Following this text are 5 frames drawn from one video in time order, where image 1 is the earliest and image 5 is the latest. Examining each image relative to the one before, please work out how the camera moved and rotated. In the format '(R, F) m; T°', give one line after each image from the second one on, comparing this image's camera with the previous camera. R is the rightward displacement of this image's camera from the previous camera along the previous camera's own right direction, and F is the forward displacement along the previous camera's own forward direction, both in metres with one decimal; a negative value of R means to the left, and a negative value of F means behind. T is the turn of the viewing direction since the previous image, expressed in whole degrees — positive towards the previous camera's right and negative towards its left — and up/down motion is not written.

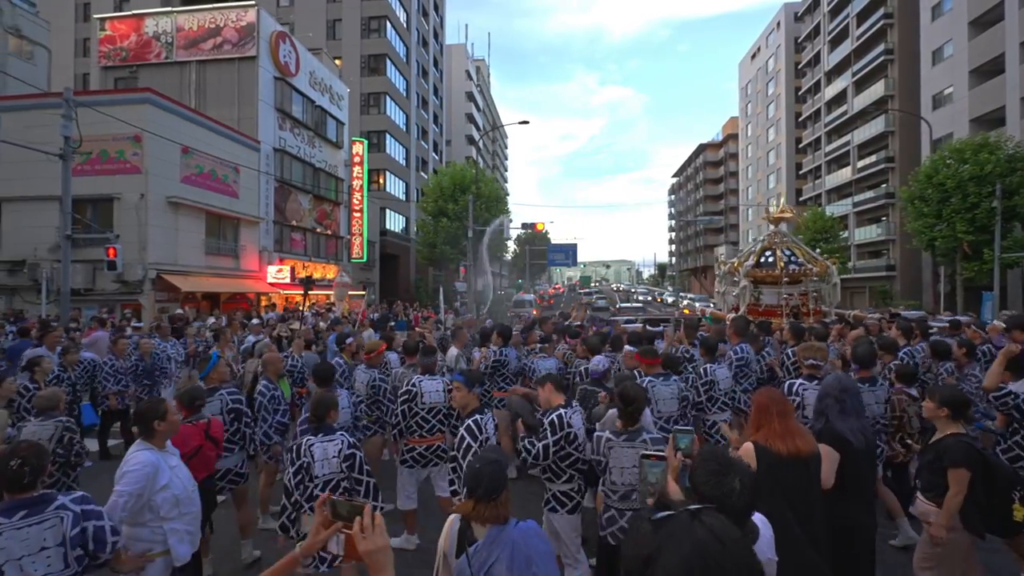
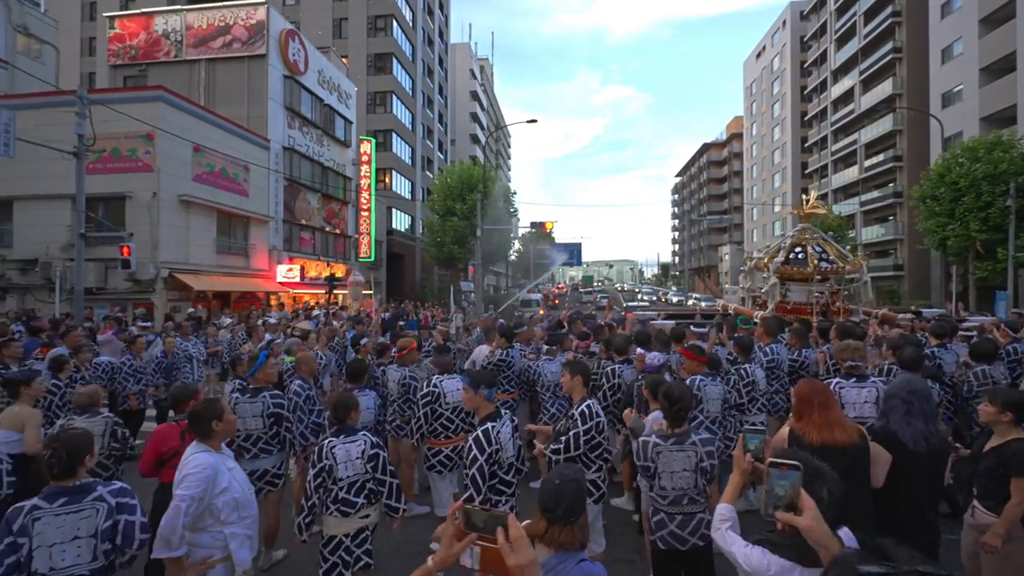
(-0.3, +0.1) m; 0°
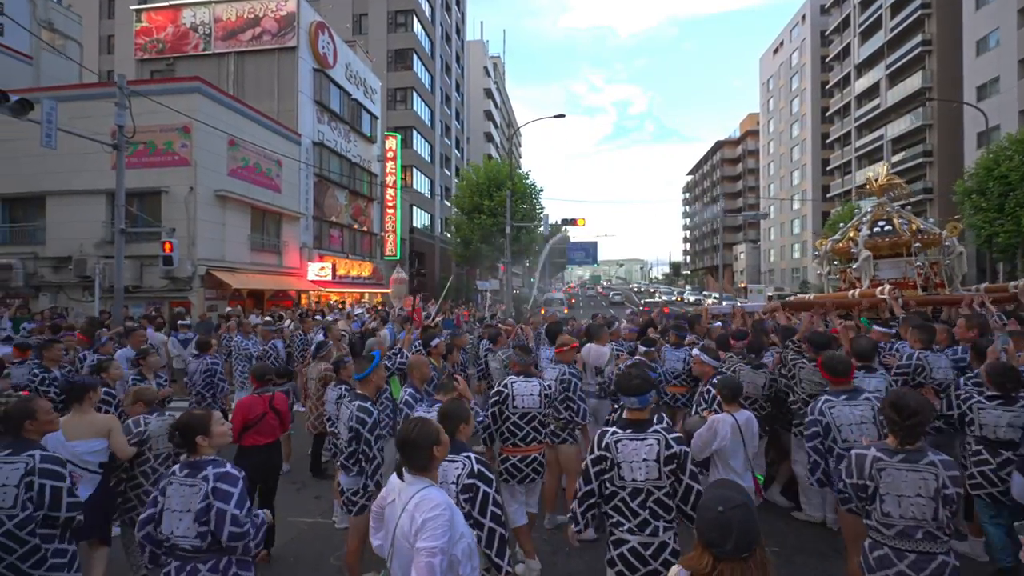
(-1.0, +0.6) m; -1°
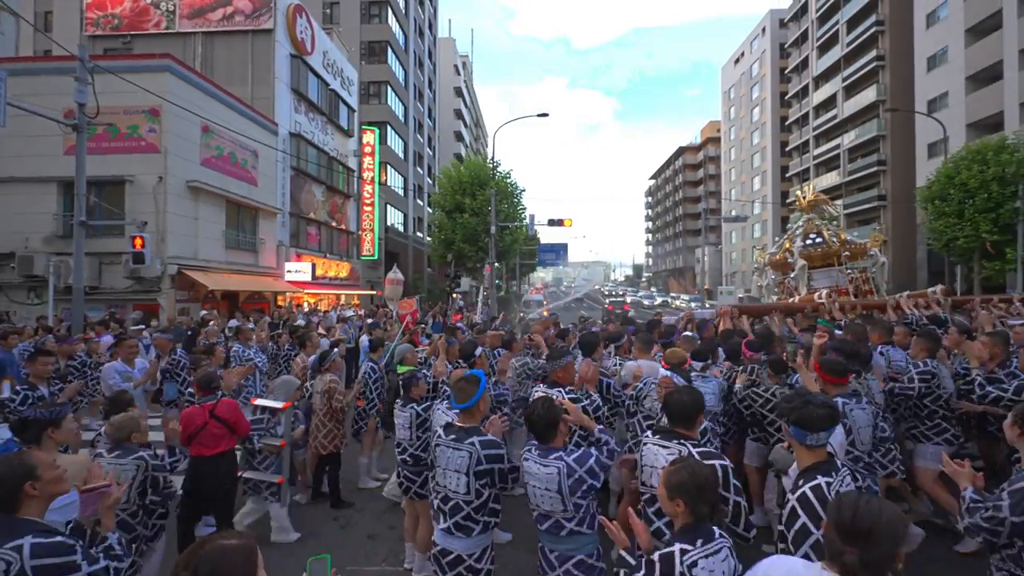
(-1.0, +1.3) m; +3°
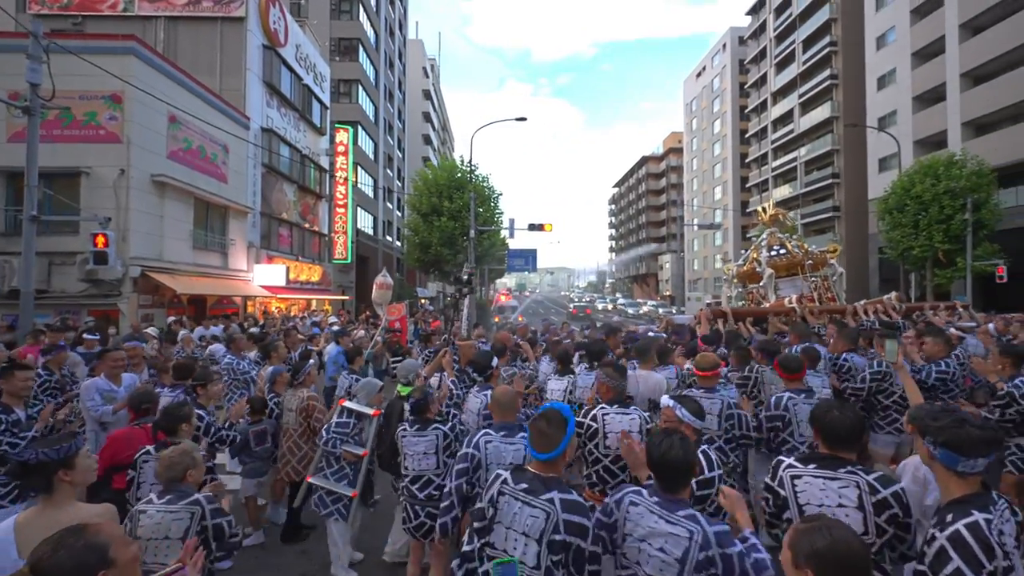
(-0.7, +0.9) m; +3°
